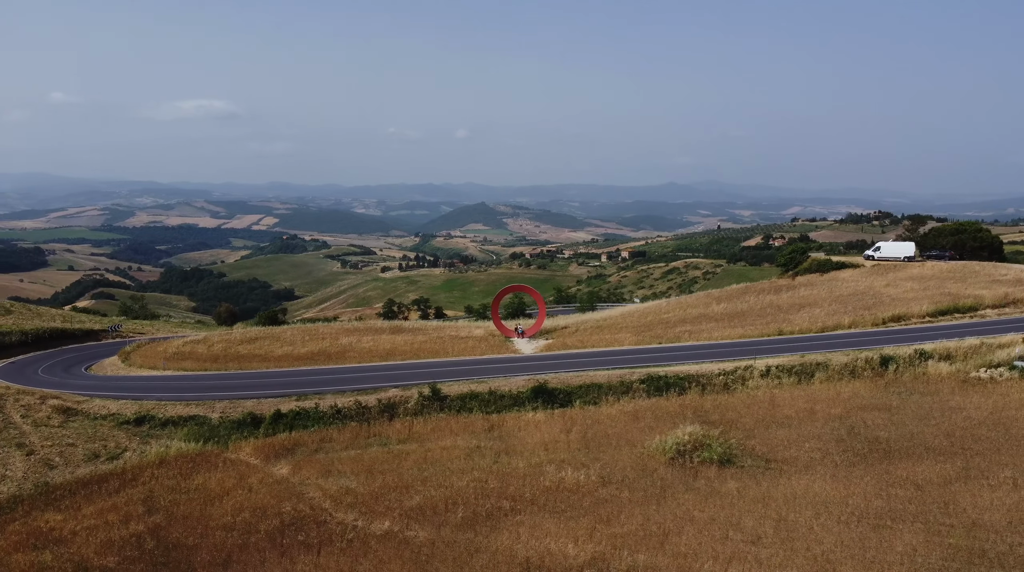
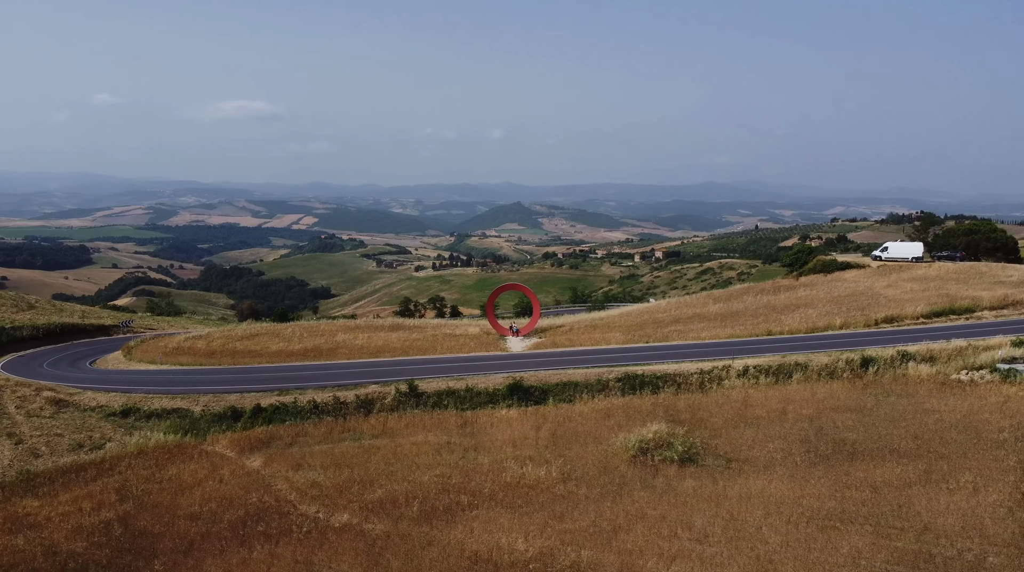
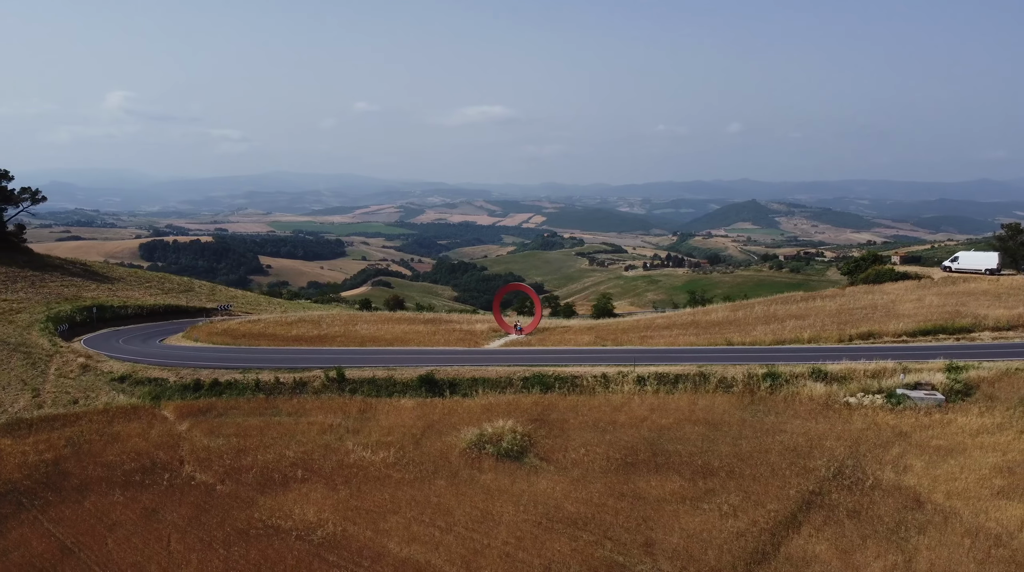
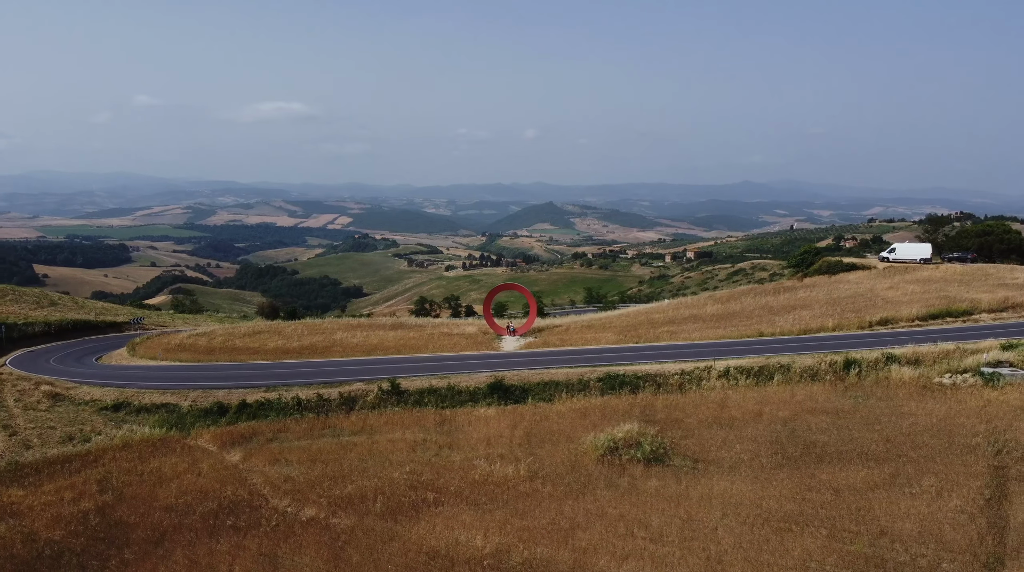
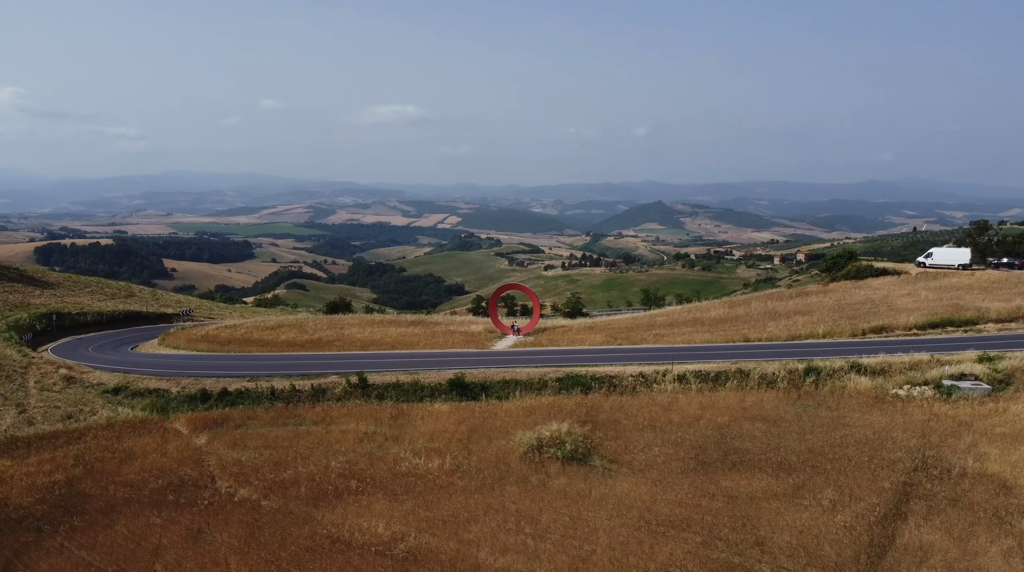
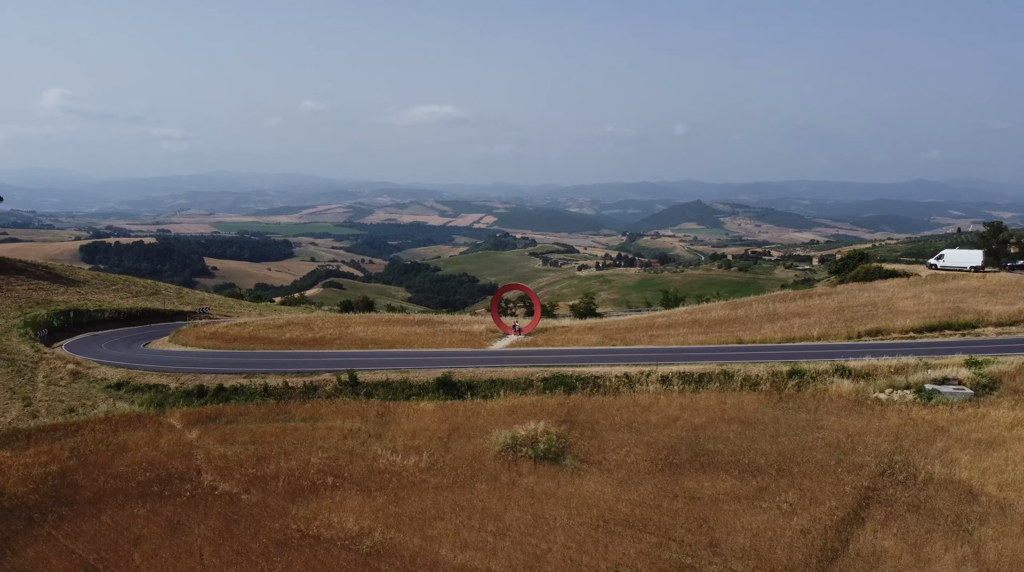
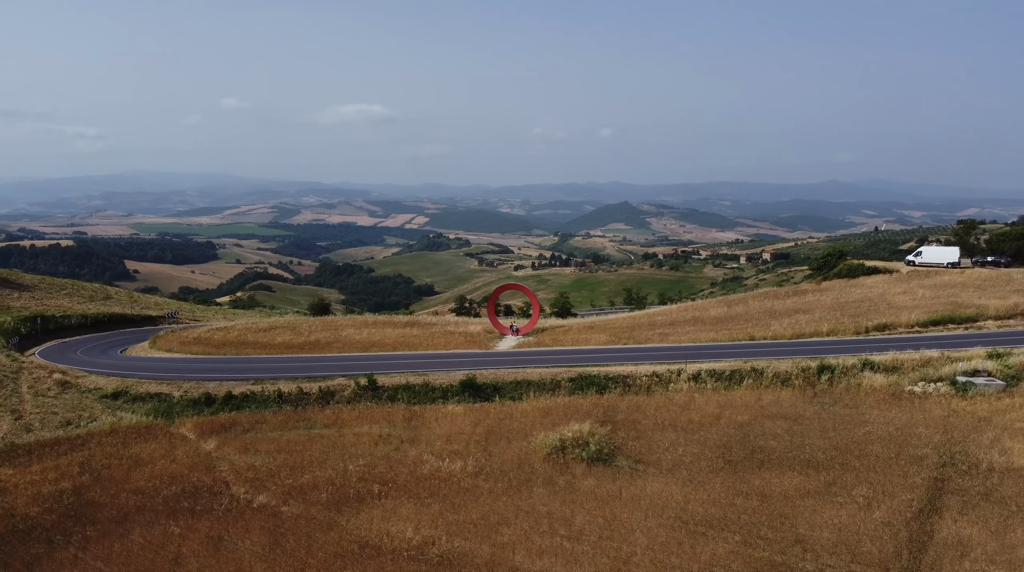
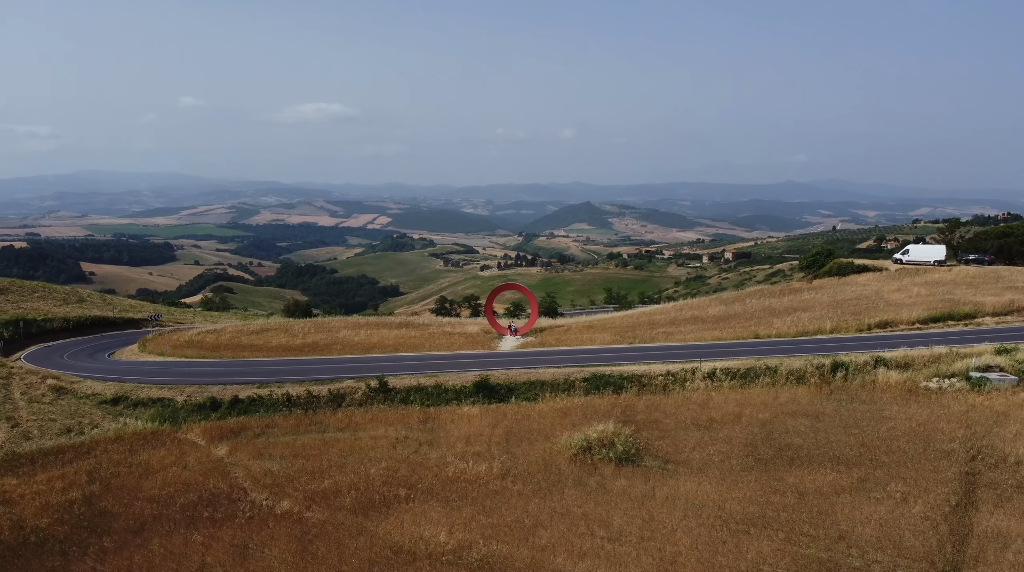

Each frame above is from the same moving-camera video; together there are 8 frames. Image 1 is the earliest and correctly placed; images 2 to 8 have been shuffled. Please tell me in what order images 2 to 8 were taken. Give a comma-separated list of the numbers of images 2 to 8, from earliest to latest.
2, 4, 8, 7, 5, 6, 3
